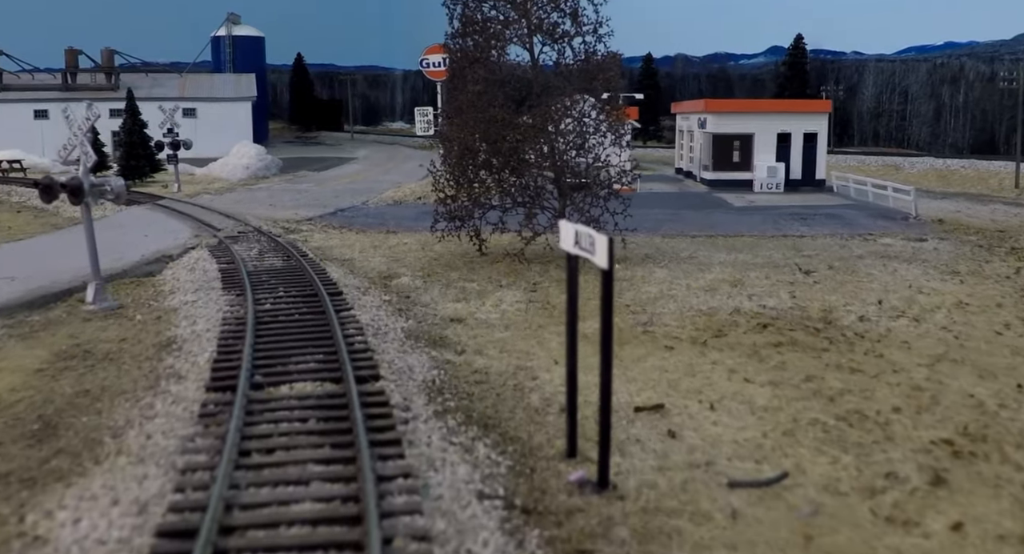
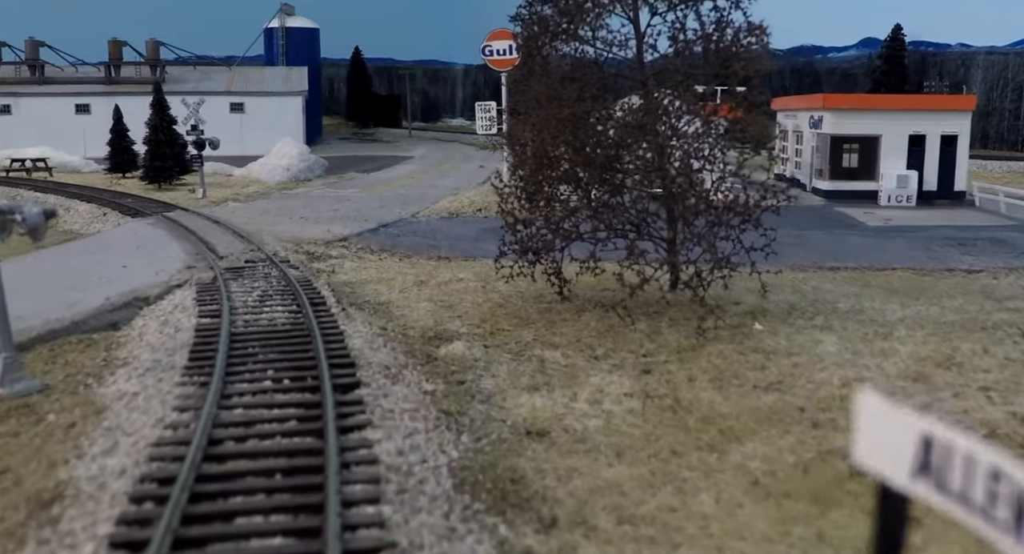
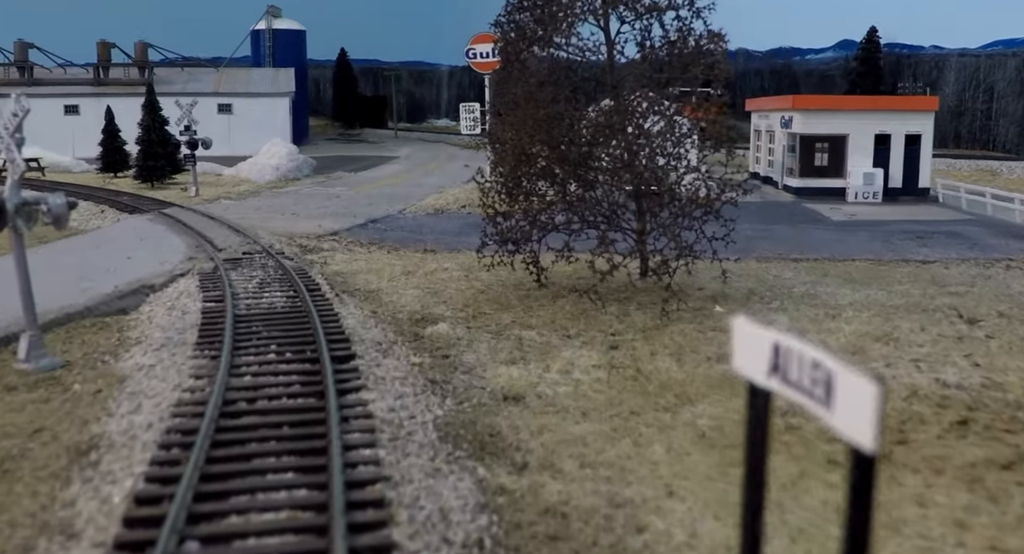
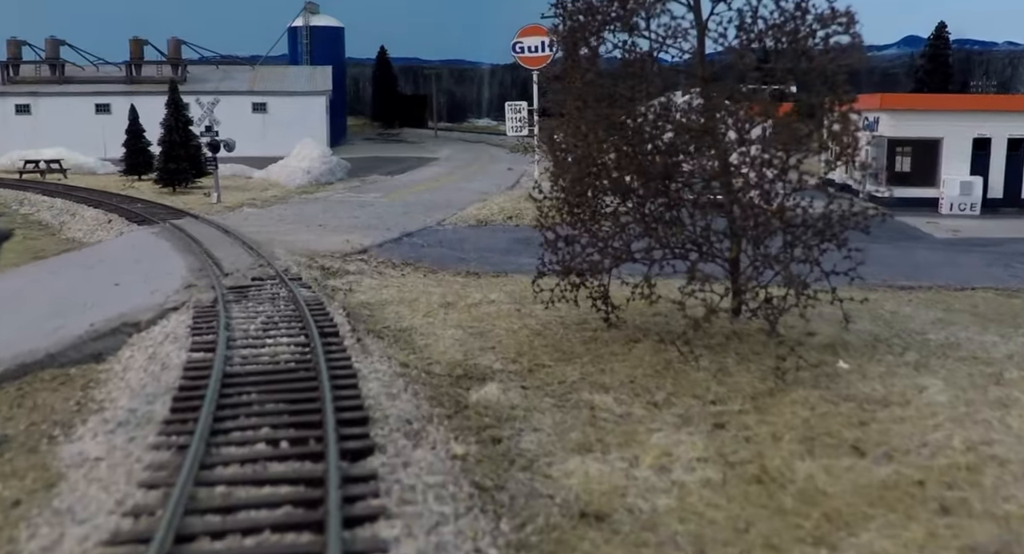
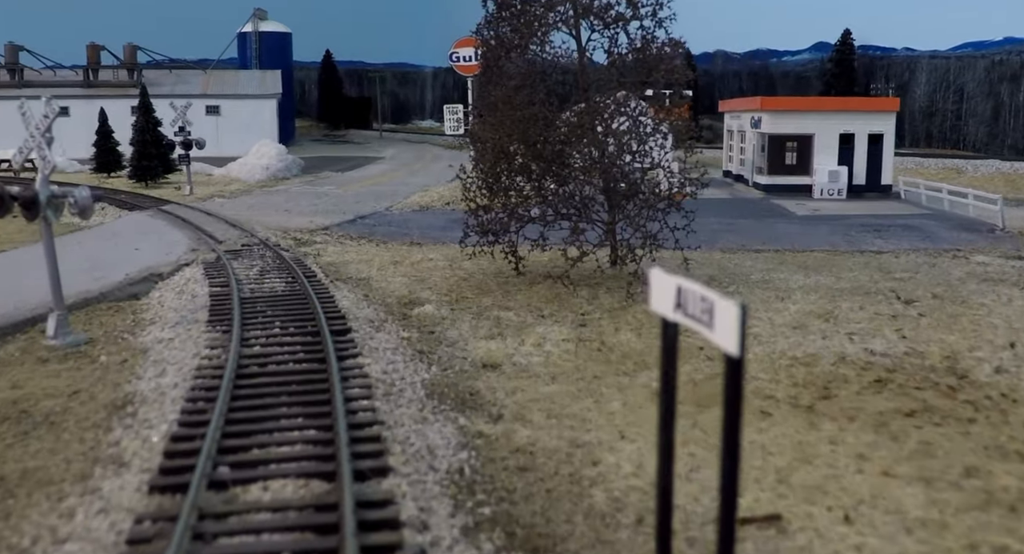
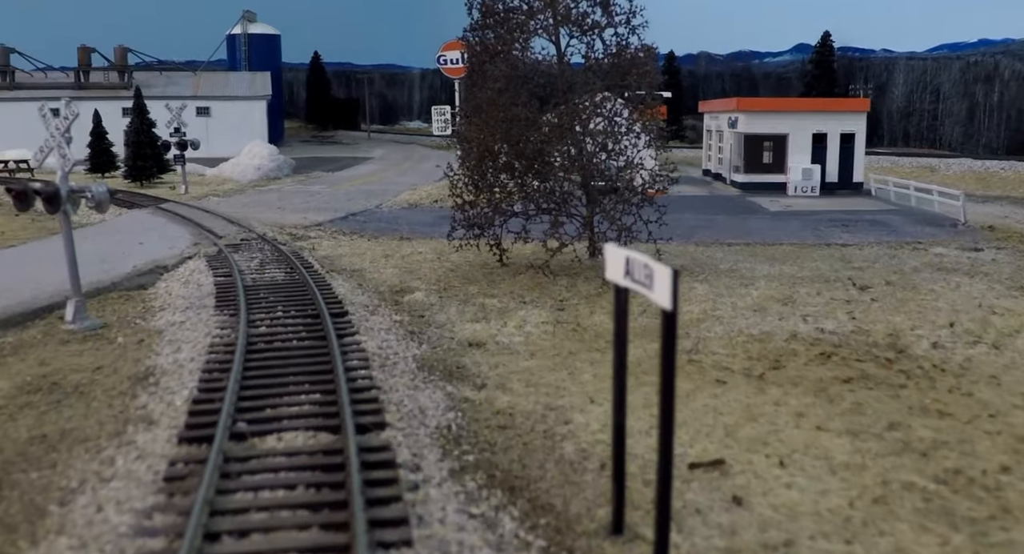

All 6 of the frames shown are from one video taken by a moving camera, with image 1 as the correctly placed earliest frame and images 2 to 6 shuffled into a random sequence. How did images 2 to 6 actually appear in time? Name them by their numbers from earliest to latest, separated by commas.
6, 5, 3, 2, 4
